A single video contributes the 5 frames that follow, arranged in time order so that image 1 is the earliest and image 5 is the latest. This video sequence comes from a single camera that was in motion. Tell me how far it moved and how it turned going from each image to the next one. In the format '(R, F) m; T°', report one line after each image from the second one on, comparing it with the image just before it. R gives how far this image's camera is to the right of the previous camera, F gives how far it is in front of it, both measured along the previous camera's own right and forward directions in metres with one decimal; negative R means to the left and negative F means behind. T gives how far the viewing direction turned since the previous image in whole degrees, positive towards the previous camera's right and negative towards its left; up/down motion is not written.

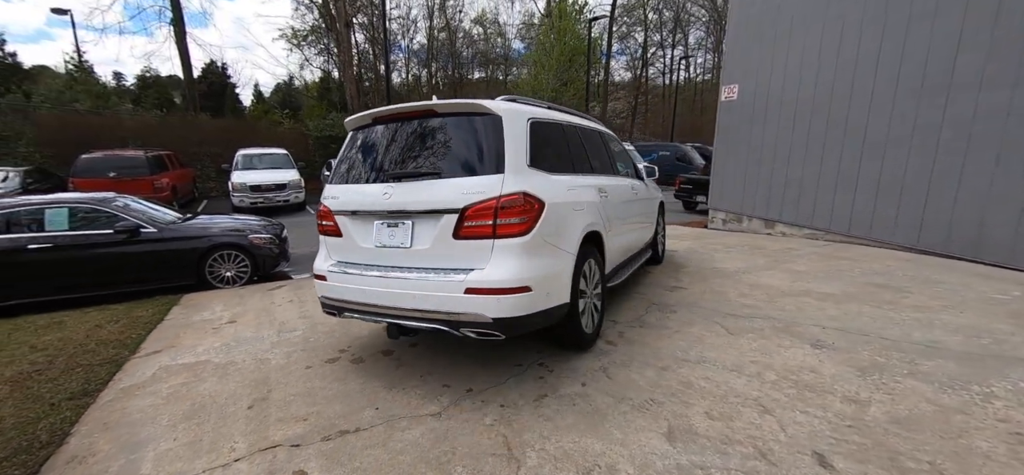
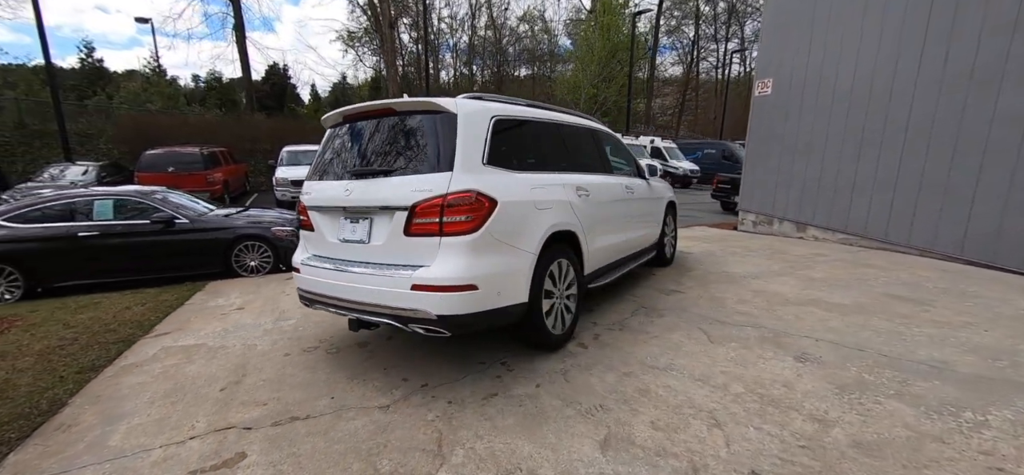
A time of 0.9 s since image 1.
(+0.5, 0.0) m; -6°
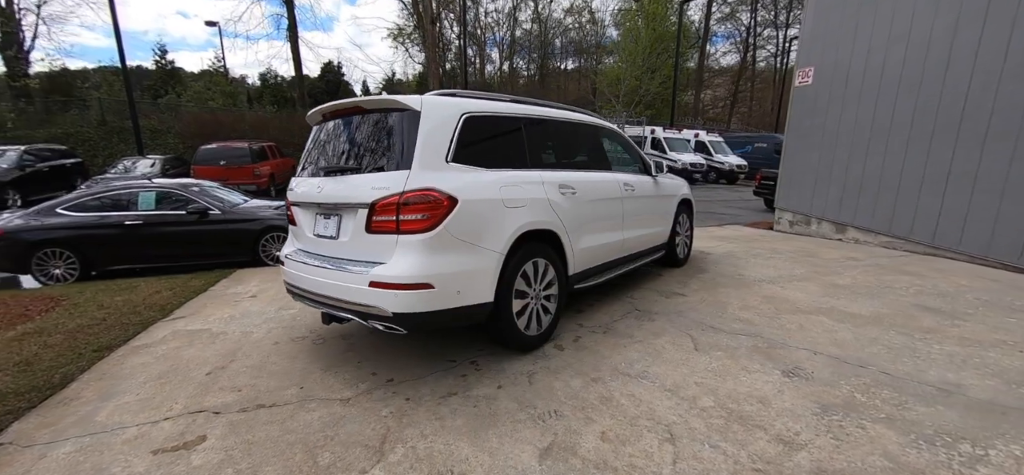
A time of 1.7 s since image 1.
(+0.5, +0.1) m; -6°
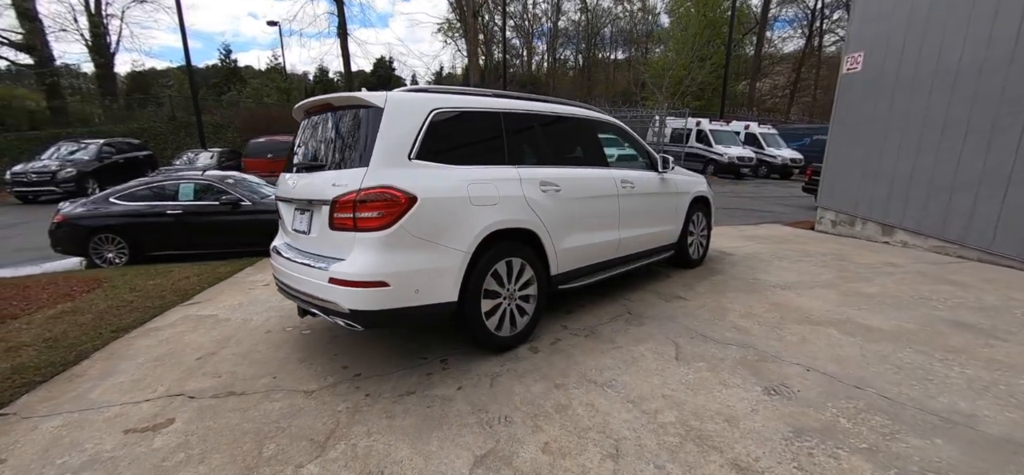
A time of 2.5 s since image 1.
(+0.5, +0.1) m; -6°
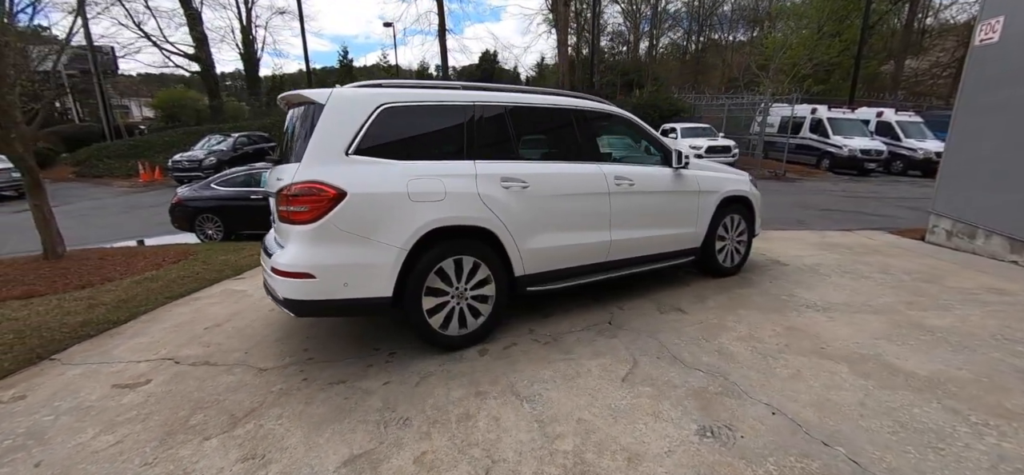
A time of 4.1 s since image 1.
(+1.0, +0.2) m; -13°
